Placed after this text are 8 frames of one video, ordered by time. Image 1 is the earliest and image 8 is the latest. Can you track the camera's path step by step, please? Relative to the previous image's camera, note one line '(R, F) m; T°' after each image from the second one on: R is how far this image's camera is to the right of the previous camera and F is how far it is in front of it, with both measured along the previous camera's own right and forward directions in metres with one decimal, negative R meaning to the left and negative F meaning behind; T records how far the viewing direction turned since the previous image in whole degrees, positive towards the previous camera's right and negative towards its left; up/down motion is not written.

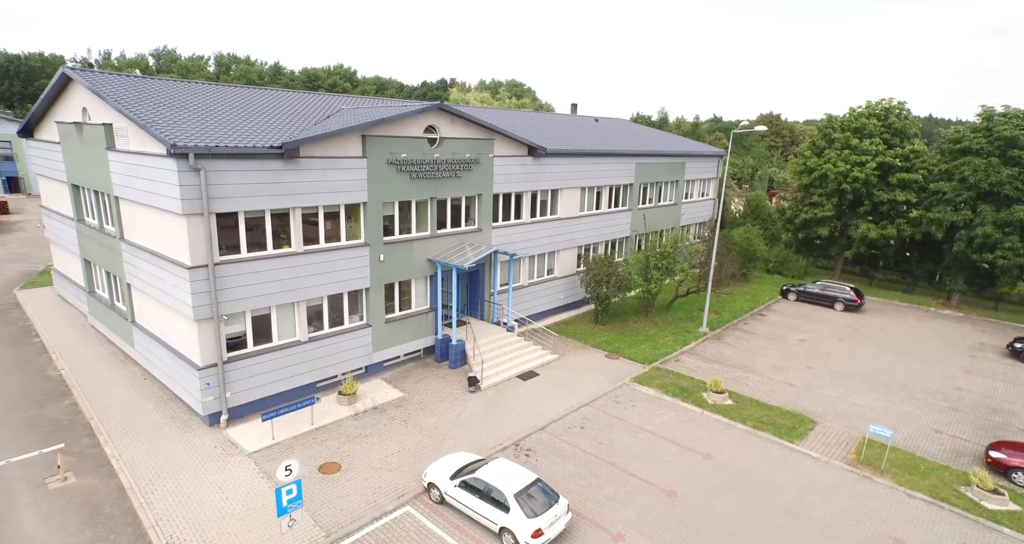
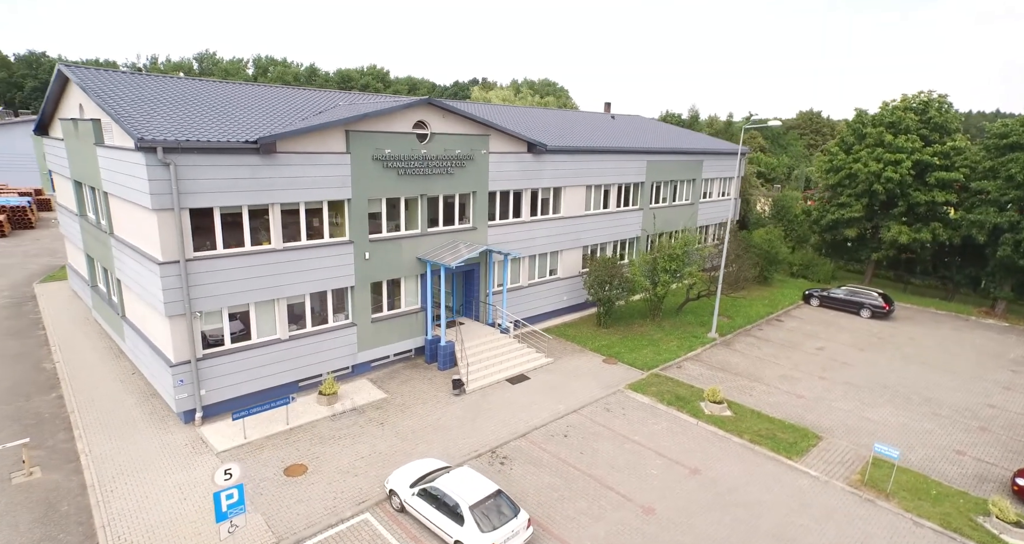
(+1.5, +0.7) m; -4°
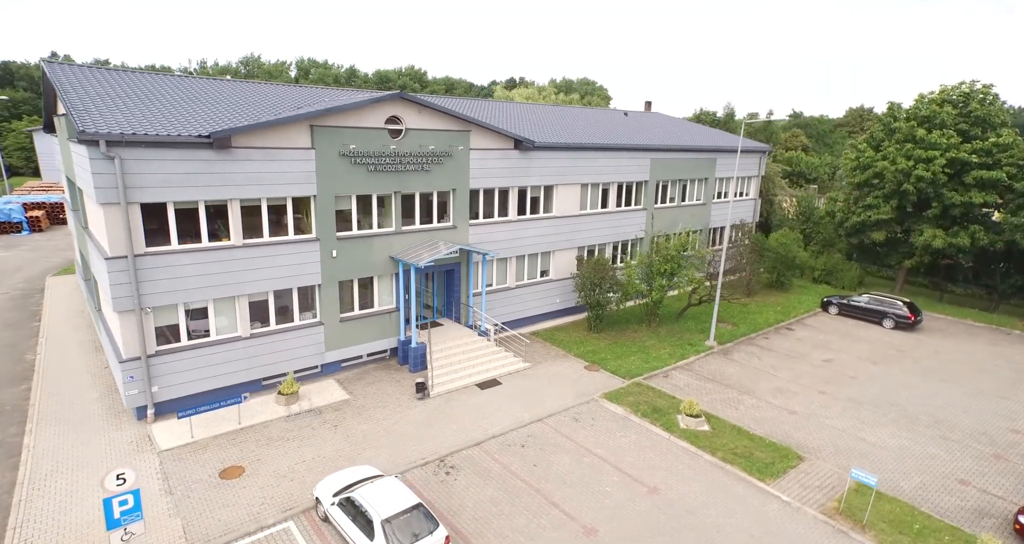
(+2.3, +0.9) m; -4°
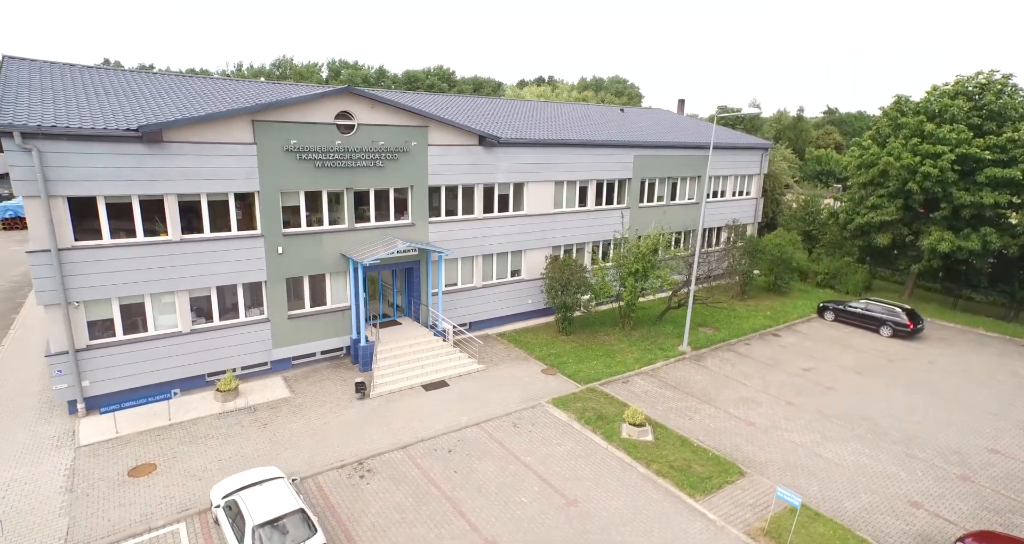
(+2.9, +0.7) m; -4°
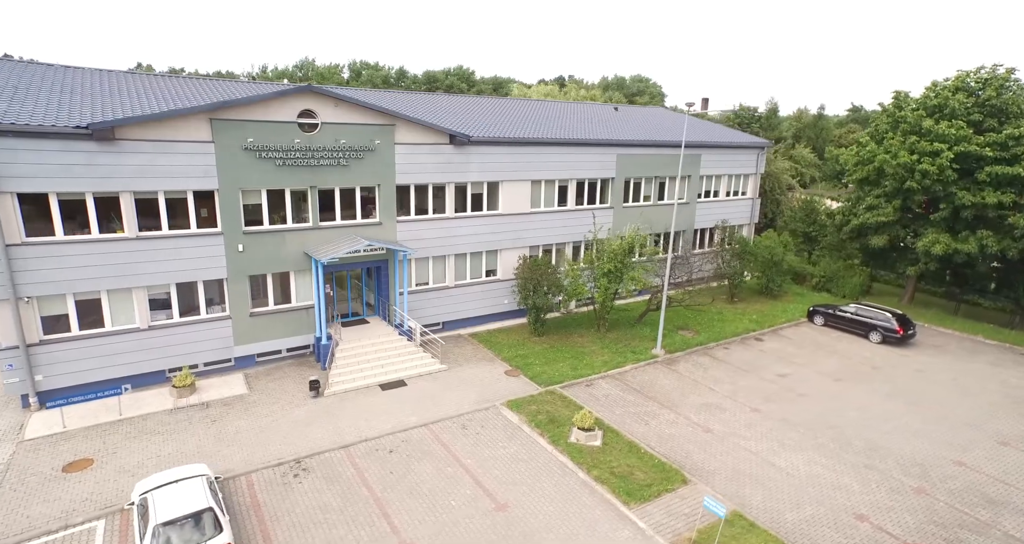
(+2.2, +0.3) m; -3°
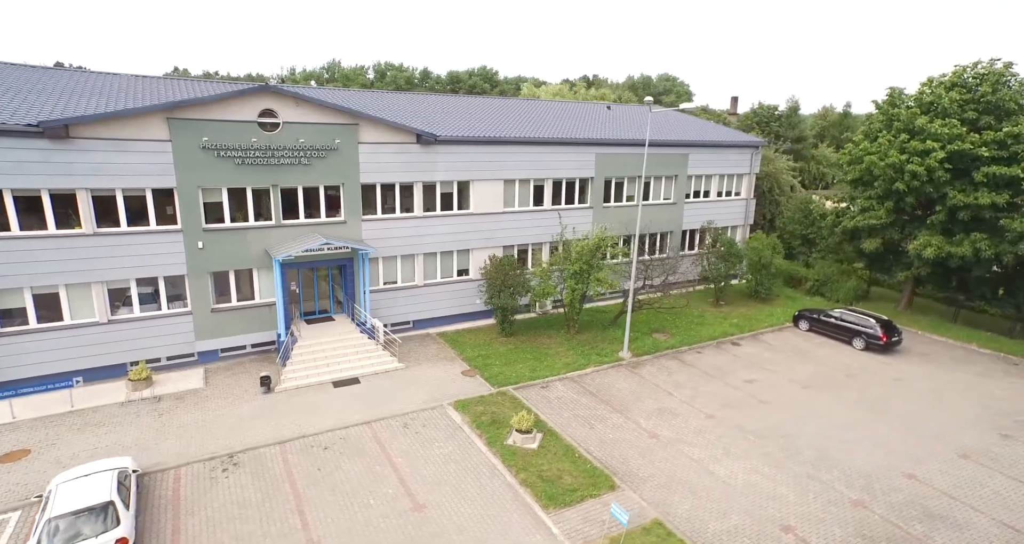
(+2.5, +0.2) m; -3°
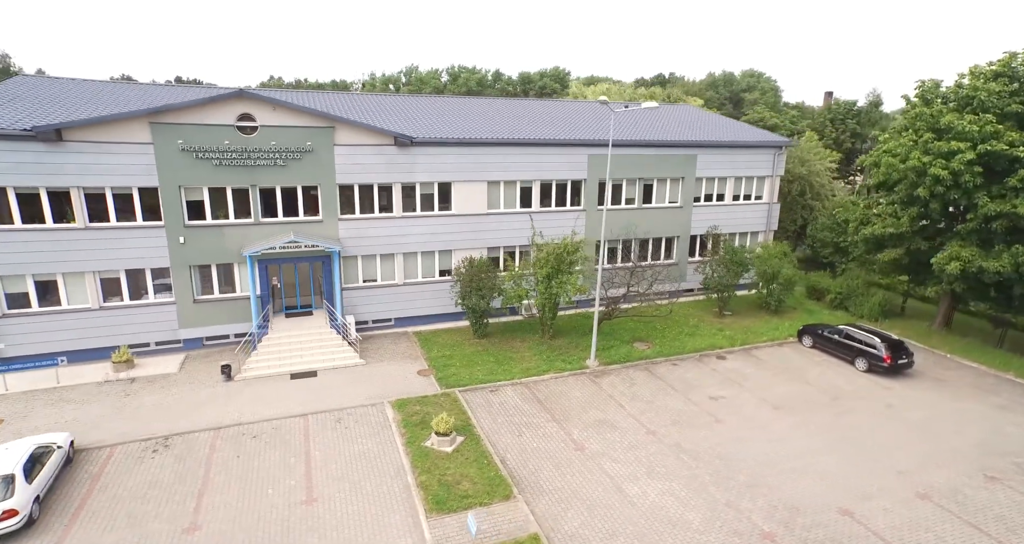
(+4.3, +0.5) m; -8°
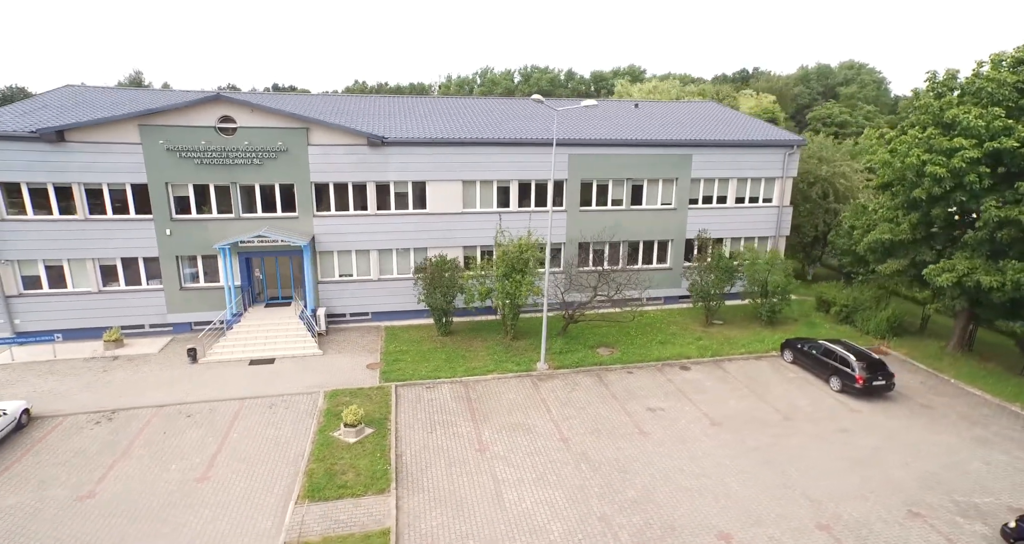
(+4.8, +0.3) m; -8°
